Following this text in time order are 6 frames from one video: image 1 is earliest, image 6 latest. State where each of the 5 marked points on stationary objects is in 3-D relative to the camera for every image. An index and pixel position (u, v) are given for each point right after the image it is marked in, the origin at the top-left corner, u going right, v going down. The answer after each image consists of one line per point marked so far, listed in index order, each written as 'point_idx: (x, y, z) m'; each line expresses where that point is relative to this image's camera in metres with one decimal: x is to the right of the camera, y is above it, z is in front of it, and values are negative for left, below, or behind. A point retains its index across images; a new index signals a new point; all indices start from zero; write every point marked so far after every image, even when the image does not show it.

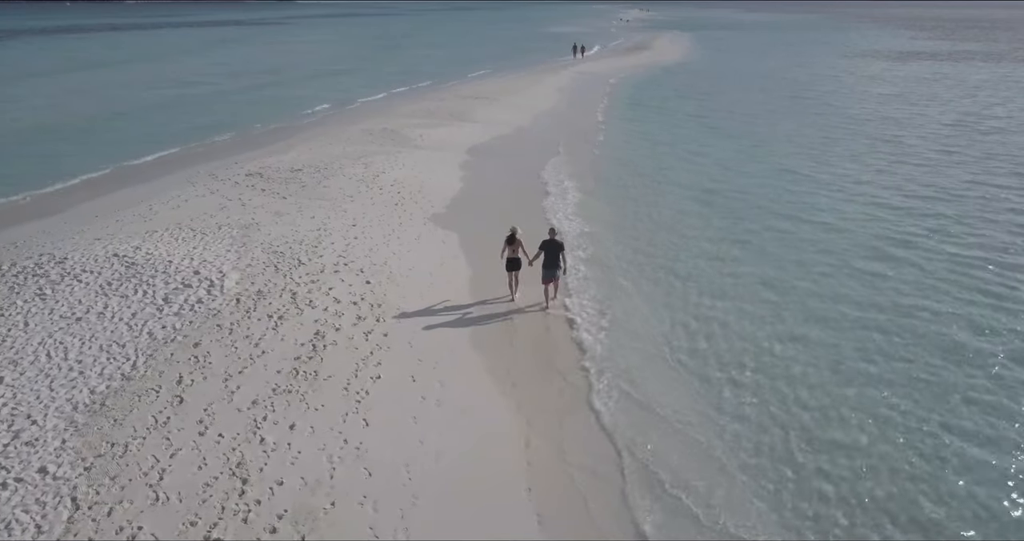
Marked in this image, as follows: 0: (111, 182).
0: (-10.9, +2.4, +19.1) m
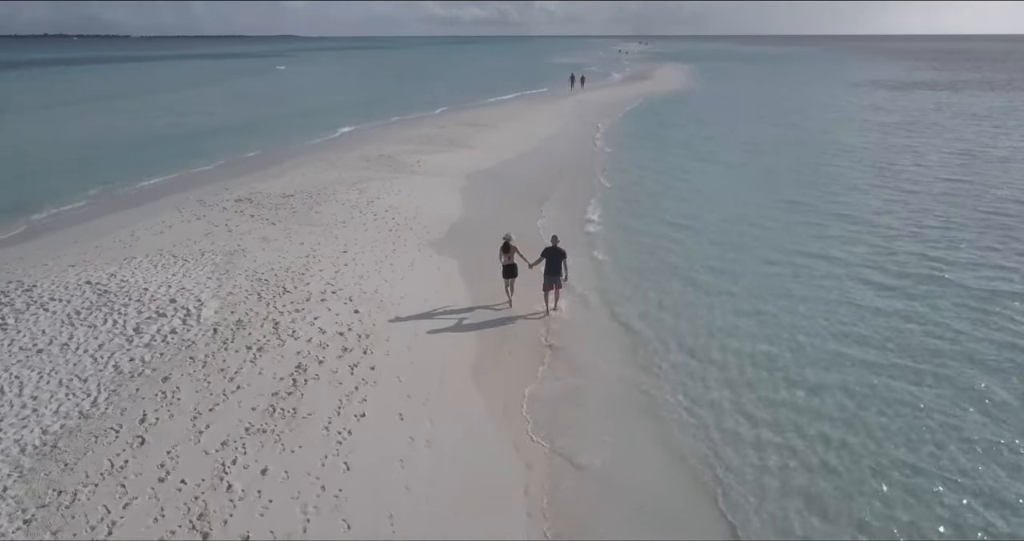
0: (-10.9, +1.6, +18.7) m
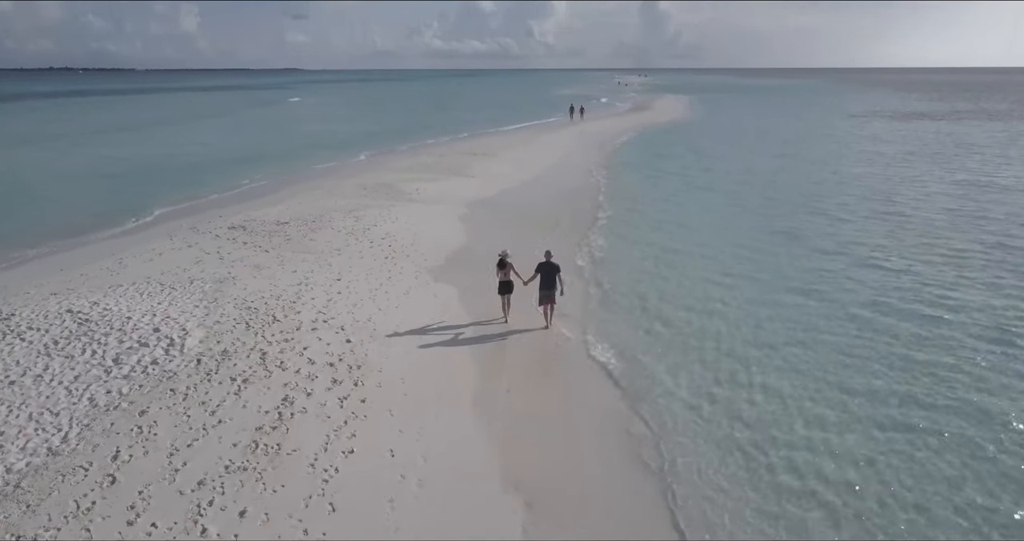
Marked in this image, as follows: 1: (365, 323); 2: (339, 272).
0: (-11.0, +0.8, +18.5) m
1: (-2.4, -0.9, +11.7) m
2: (-3.4, 0.0, +14.0) m
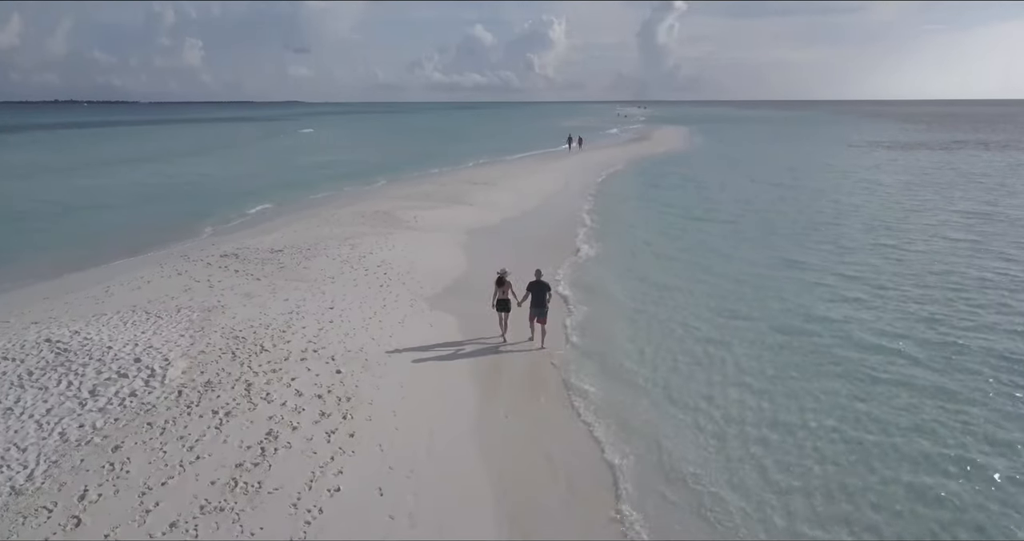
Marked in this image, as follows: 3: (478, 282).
0: (-11.0, +0.1, +18.2) m
1: (-2.4, -1.3, +11.3) m
2: (-3.4, -0.6, +13.8) m
3: (-0.7, -0.3, +16.1) m
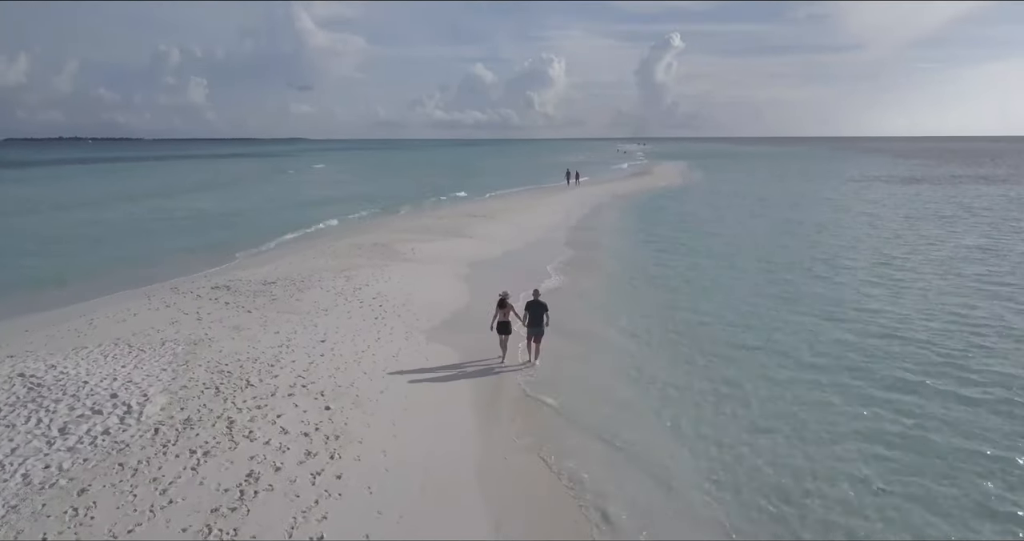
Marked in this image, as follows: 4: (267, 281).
0: (-11.0, -0.8, +17.9) m
1: (-2.4, -1.8, +10.9) m
2: (-3.4, -1.2, +13.4) m
3: (-0.7, -1.0, +15.7) m
4: (-5.9, -0.3, +17.5) m
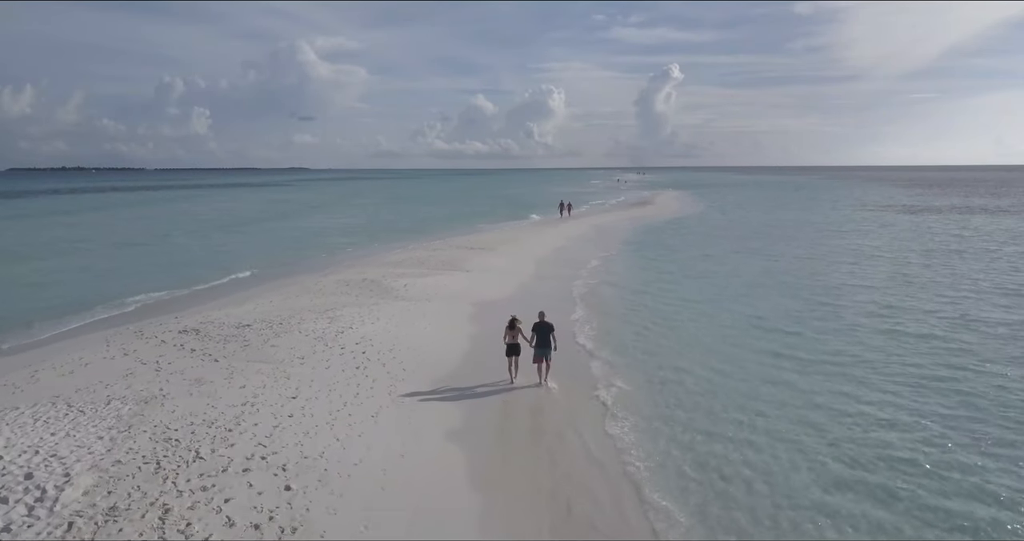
0: (-11.0, -1.6, +16.9) m
1: (-2.5, -2.4, +9.9) m
2: (-3.5, -1.9, +12.4) m
3: (-0.7, -1.8, +14.7) m
4: (-5.9, -1.2, +16.5) m
